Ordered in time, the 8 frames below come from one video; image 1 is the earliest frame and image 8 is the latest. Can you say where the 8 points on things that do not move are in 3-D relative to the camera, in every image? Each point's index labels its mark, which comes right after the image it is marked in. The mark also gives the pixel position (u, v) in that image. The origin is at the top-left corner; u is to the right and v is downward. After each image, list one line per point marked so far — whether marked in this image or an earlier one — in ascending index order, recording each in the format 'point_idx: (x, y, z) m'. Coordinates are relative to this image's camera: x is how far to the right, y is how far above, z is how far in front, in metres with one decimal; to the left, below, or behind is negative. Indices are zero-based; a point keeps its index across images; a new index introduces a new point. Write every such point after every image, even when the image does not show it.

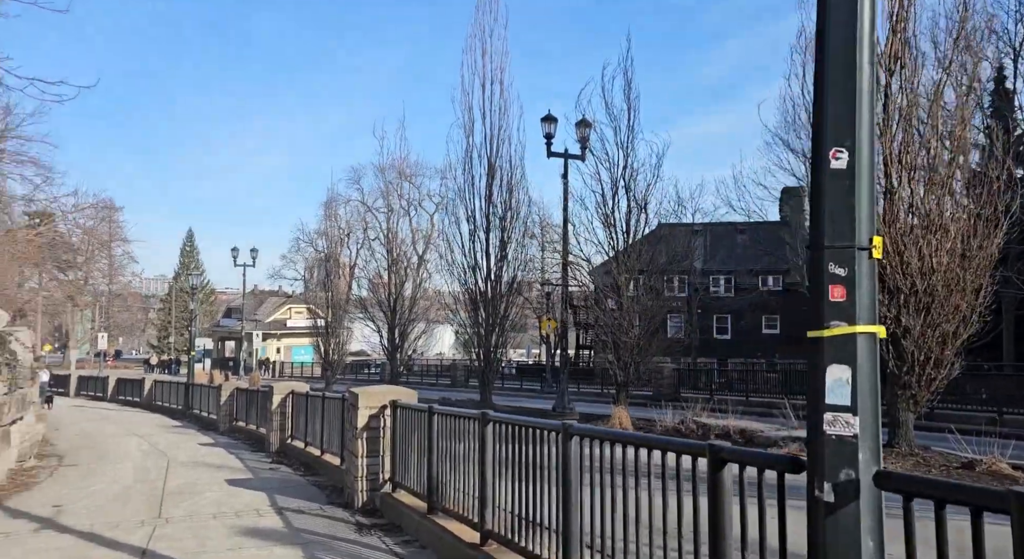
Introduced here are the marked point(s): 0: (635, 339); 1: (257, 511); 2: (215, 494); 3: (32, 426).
0: (+2.8, -1.3, +16.2) m
1: (-2.6, -2.4, +7.5) m
2: (-3.5, -2.6, +8.7) m
3: (-8.1, -2.5, +12.5) m
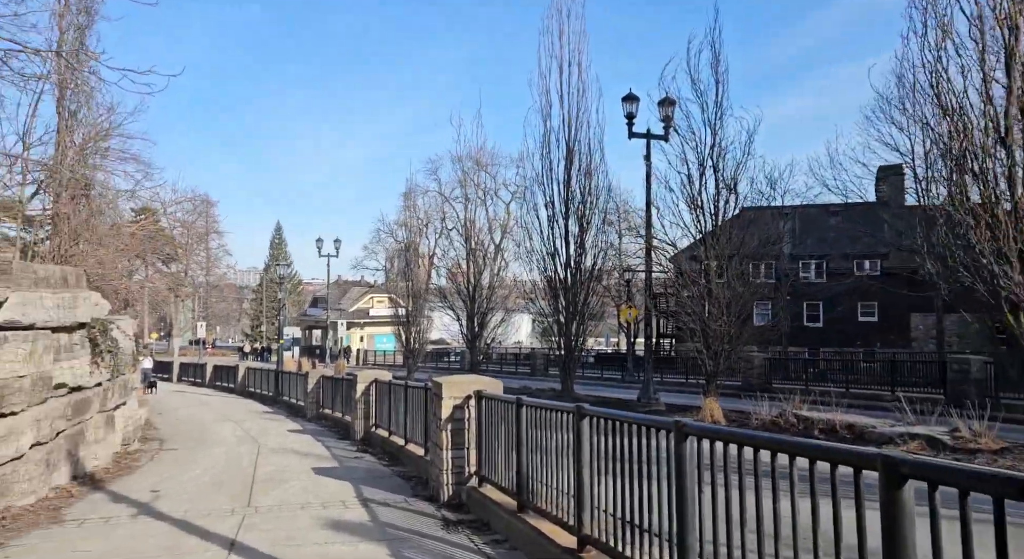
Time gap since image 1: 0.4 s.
0: (+4.5, -1.0, +15.4) m
1: (-1.7, -2.3, +7.4) m
2: (-2.5, -2.4, +8.7) m
3: (-6.7, -2.3, +12.9) m
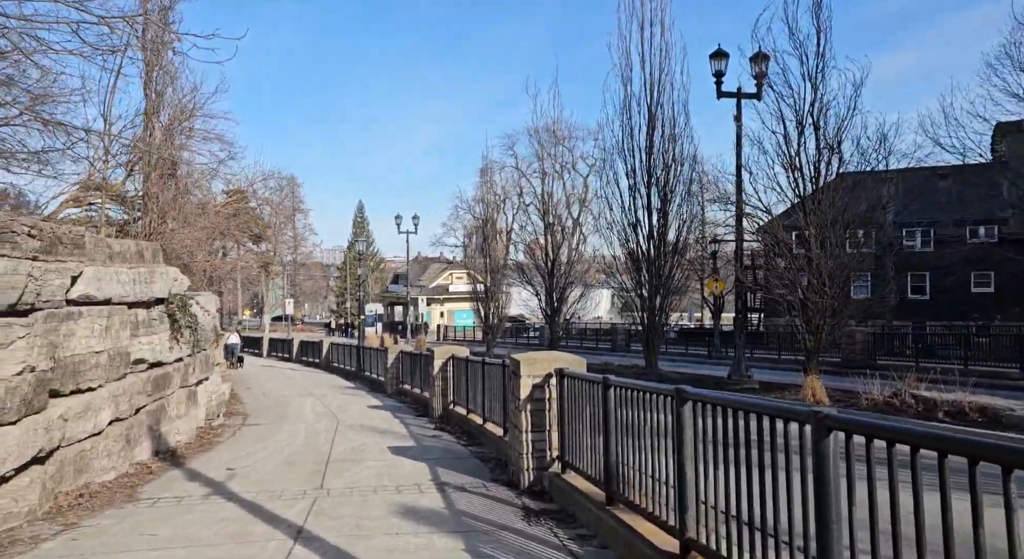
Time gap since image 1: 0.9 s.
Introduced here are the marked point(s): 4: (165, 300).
0: (+6.2, -0.4, +14.2) m
1: (-0.9, -2.0, +7.0) m
2: (-1.5, -2.1, +8.4) m
3: (-5.2, -1.9, +13.0) m
4: (-4.7, -0.3, +9.8) m
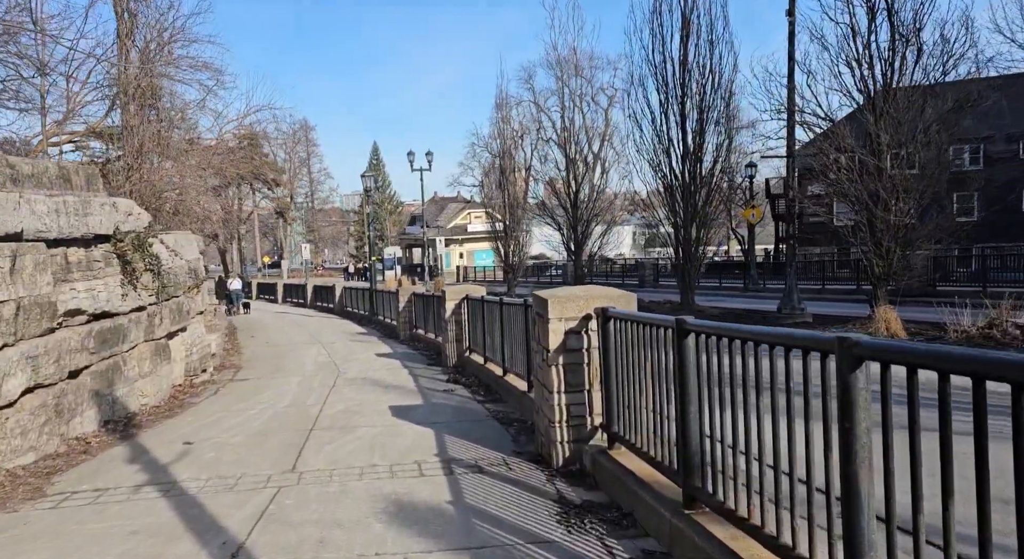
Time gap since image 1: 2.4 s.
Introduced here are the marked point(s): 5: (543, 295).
0: (+6.5, +1.0, +12.2) m
1: (-0.7, -1.4, +5.3) m
2: (-1.3, -1.4, +6.8) m
3: (-4.8, -0.9, +11.4) m
4: (-4.4, +0.5, +8.1) m
5: (+0.2, -0.1, +5.2) m
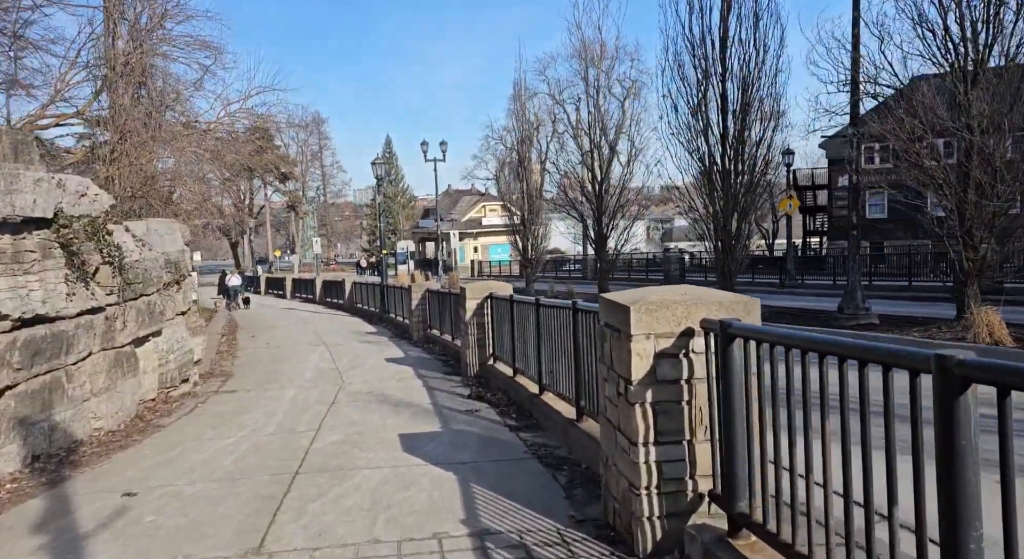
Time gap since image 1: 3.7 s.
0: (+7.0, +1.1, +10.4) m
1: (-0.4, -1.3, +3.7) m
2: (-0.9, -1.4, +5.1) m
3: (-4.4, -0.8, +9.9) m
4: (-4.1, +0.5, +6.5) m
5: (+0.5, -0.1, +3.6) m
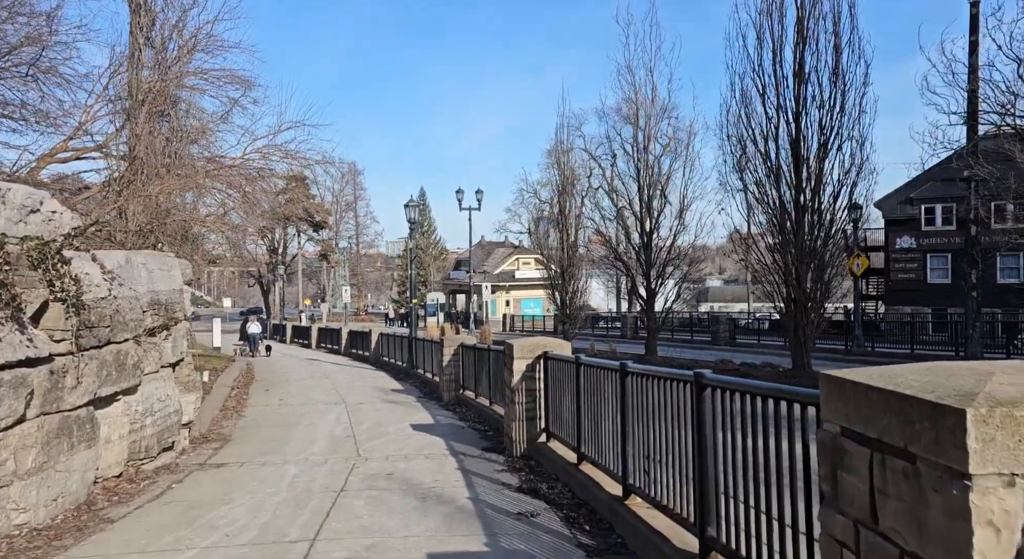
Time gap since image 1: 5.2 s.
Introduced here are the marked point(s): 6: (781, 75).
0: (+7.7, +0.2, +8.3) m
1: (0.0, -1.5, +1.7) m
2: (-0.5, -1.6, +3.2) m
3: (-3.8, -1.3, +8.1) m
4: (-3.5, +0.3, +4.8) m
5: (+0.9, -0.3, +1.7) m
6: (+5.8, +4.4, +15.7) m
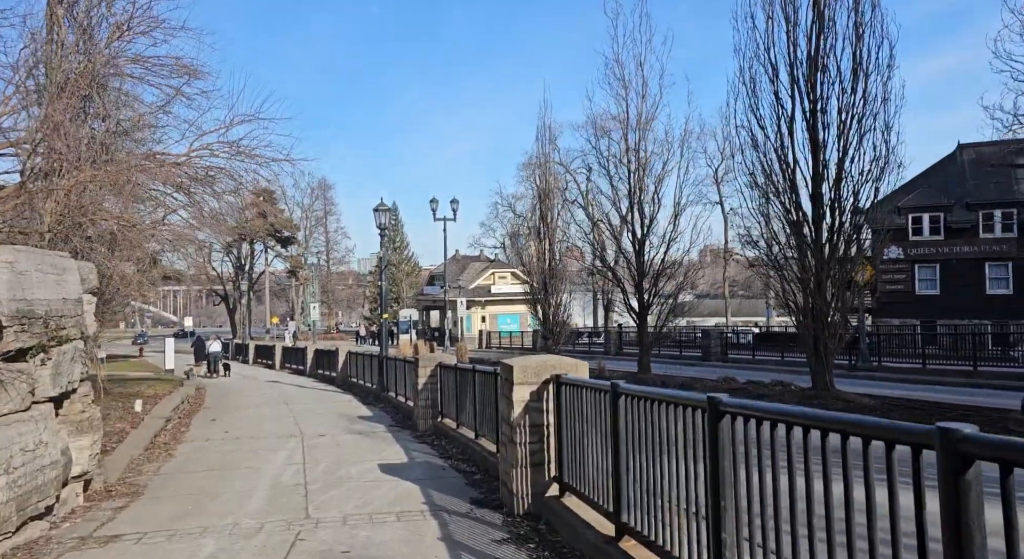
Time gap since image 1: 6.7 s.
0: (+7.6, +0.3, +6.7) m
1: (+0.2, -1.3, -0.3) m
2: (-0.3, -1.5, +1.2) m
3: (-3.8, -1.4, +6.0) m
4: (-3.4, +0.3, +2.8) m
5: (+1.2, -0.1, -0.2) m
6: (+5.5, +4.3, +14.1) m
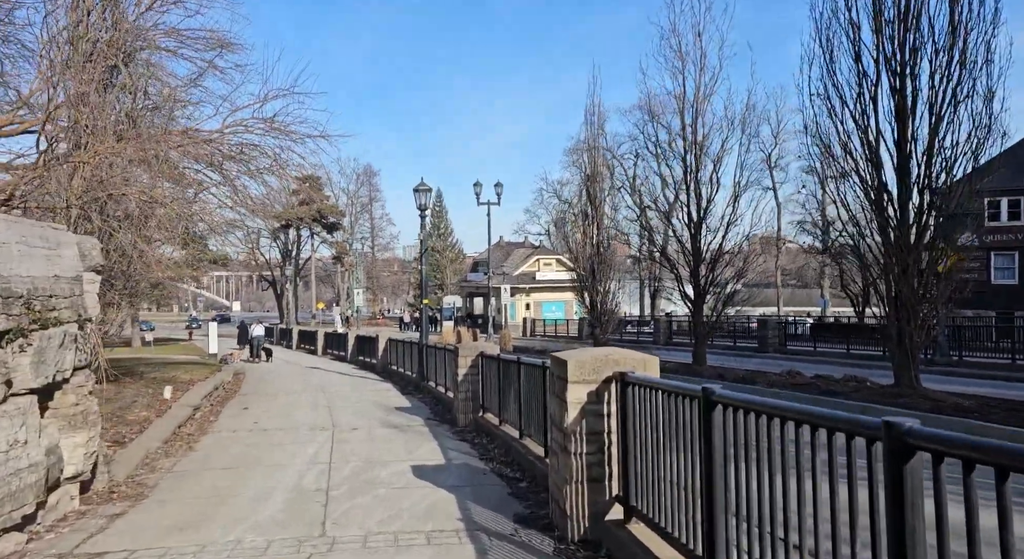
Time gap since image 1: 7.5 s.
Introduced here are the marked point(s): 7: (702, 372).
0: (+8.0, +0.4, +5.2) m
1: (+0.2, -1.3, -1.3) m
2: (-0.3, -1.4, +0.2) m
3: (-3.4, -1.2, +5.2) m
4: (-3.2, +0.4, +1.9) m
5: (+1.2, -0.1, -1.4) m
6: (+6.4, +4.6, +12.6) m
7: (+4.7, -2.3, +18.2) m
